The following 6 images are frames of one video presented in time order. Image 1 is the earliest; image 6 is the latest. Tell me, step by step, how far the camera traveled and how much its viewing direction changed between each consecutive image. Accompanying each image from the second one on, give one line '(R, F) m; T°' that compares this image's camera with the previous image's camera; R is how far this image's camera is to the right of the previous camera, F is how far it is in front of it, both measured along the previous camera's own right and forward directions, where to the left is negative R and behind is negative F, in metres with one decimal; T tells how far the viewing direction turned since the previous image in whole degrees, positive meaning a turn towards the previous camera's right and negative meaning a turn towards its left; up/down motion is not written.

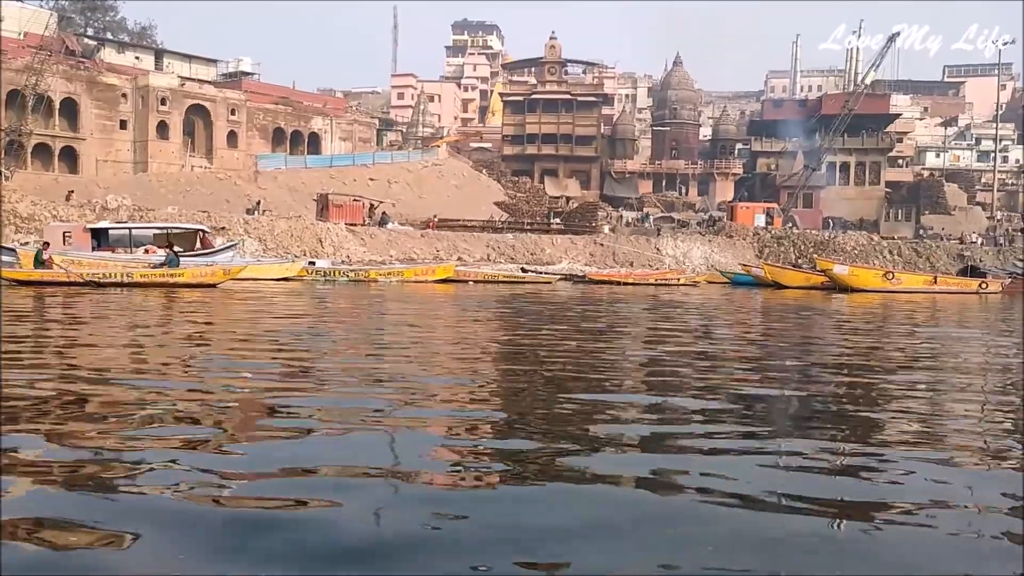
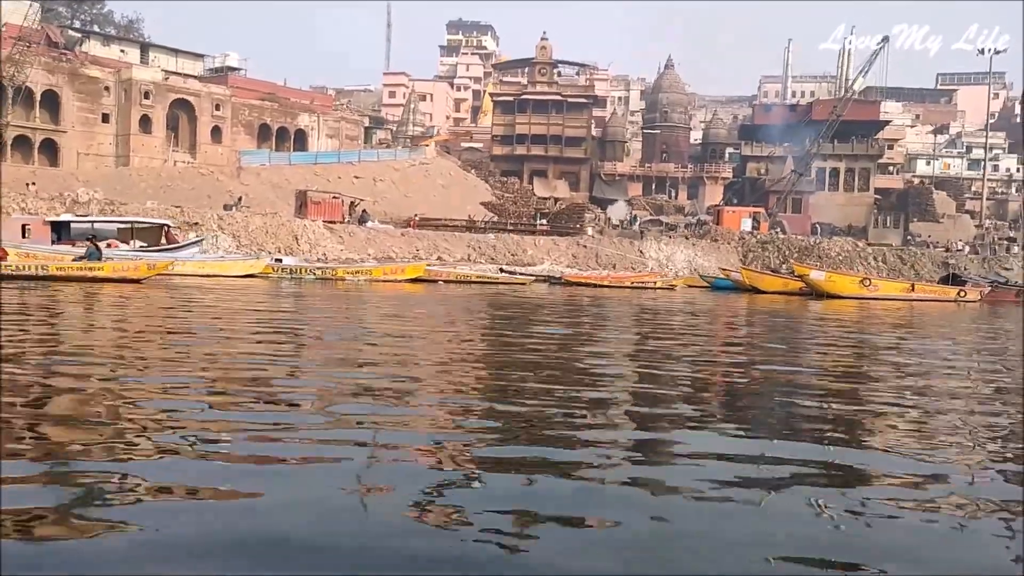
(+0.5, +0.3) m; 0°
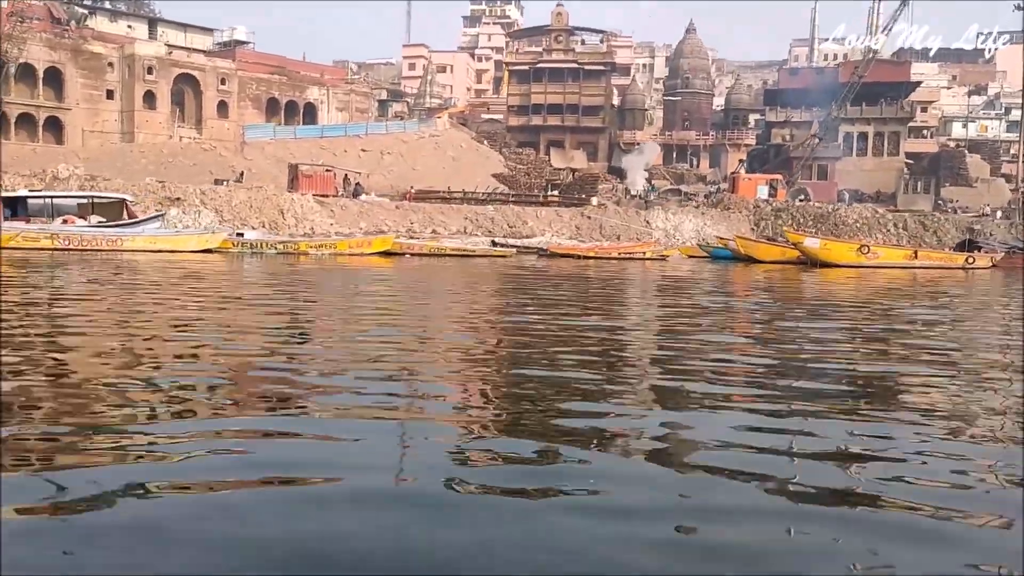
(+1.3, +0.9) m; -3°
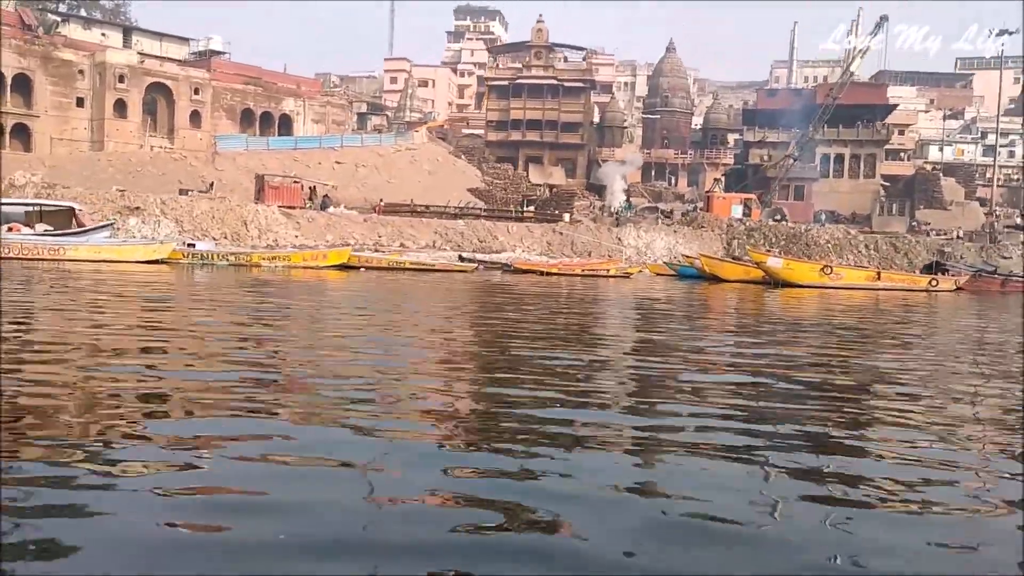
(+0.5, +0.3) m; +1°
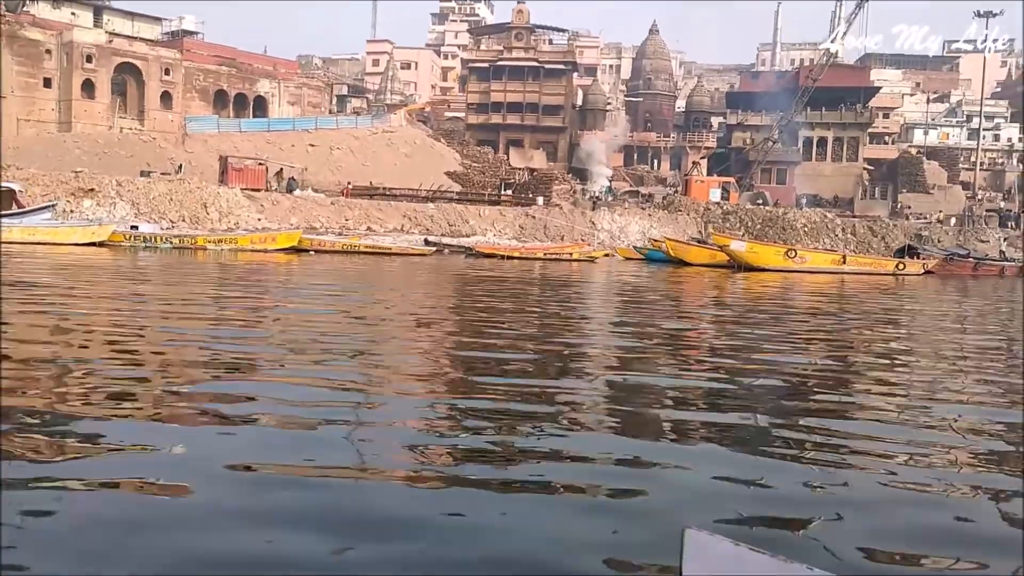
(+0.7, +0.5) m; +1°
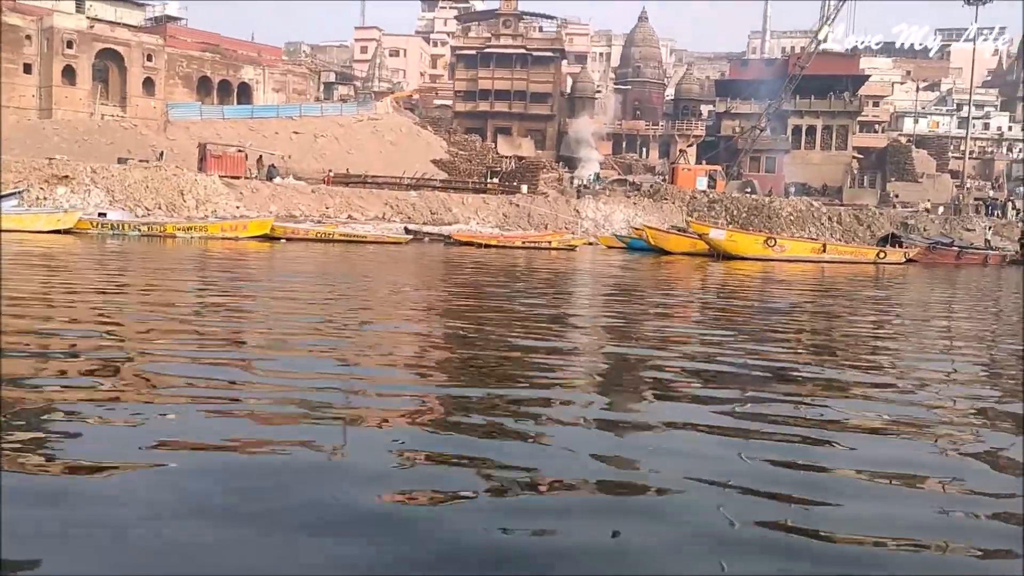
(+0.3, +0.2) m; 0°
